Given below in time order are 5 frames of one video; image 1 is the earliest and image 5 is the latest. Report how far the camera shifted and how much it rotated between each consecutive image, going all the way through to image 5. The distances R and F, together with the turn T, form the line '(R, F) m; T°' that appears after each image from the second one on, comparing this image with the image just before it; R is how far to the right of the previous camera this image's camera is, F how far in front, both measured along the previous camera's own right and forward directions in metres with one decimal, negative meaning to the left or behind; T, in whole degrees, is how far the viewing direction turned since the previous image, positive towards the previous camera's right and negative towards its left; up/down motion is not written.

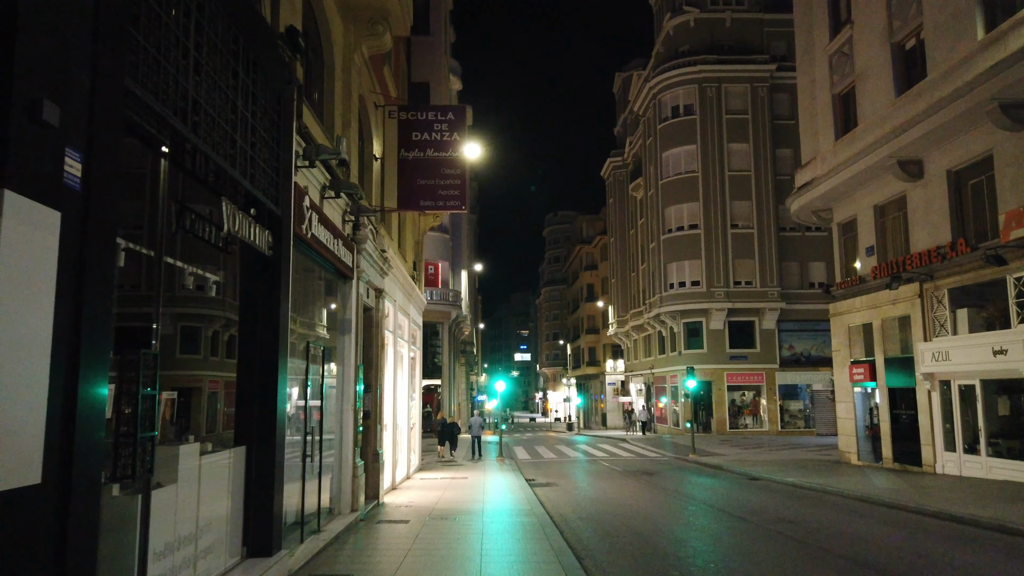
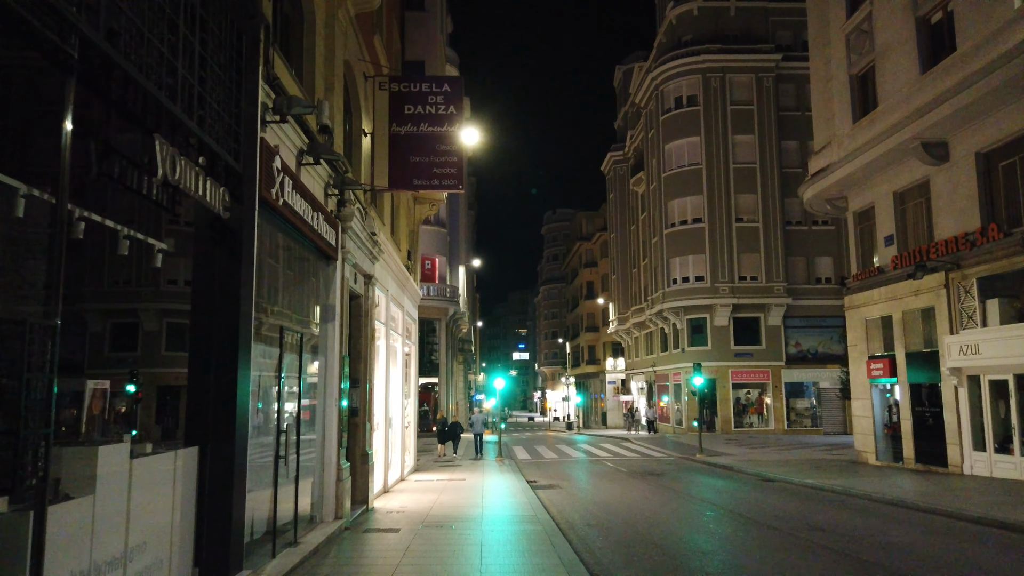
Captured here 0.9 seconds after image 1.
(-0.1, +1.1) m; 0°
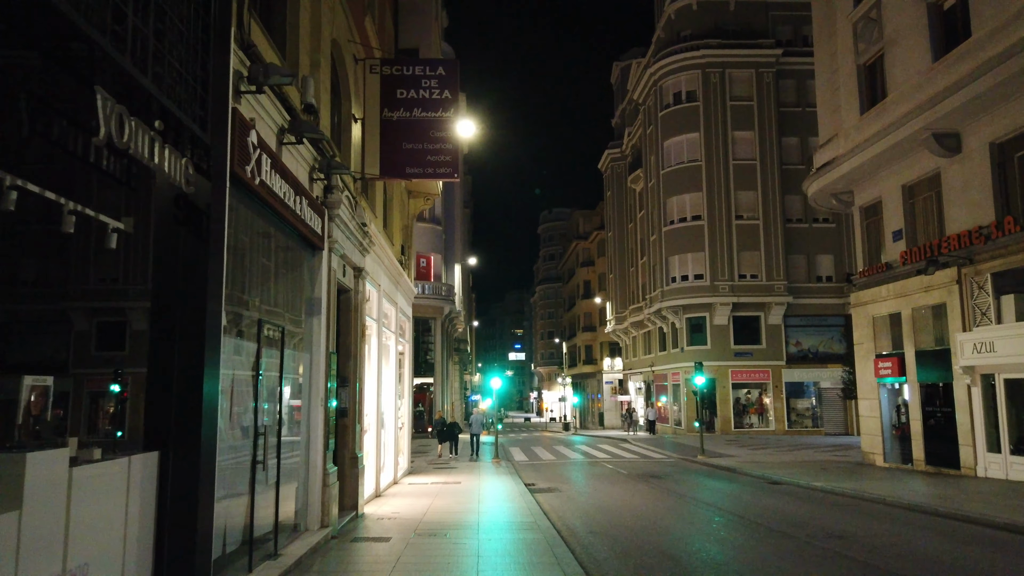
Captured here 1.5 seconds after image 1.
(0.0, +0.6) m; 0°
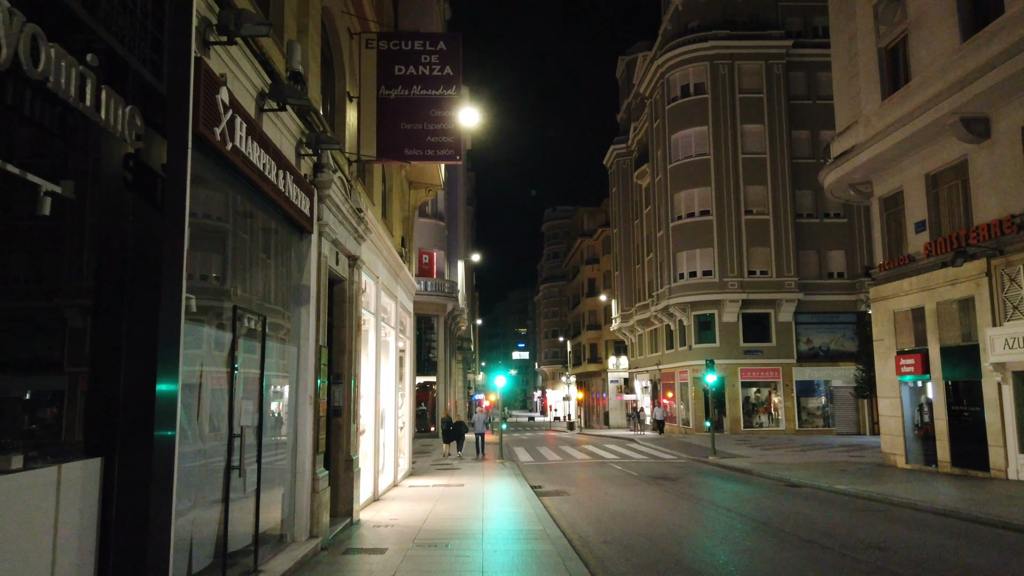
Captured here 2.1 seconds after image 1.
(0.0, +0.8) m; 0°
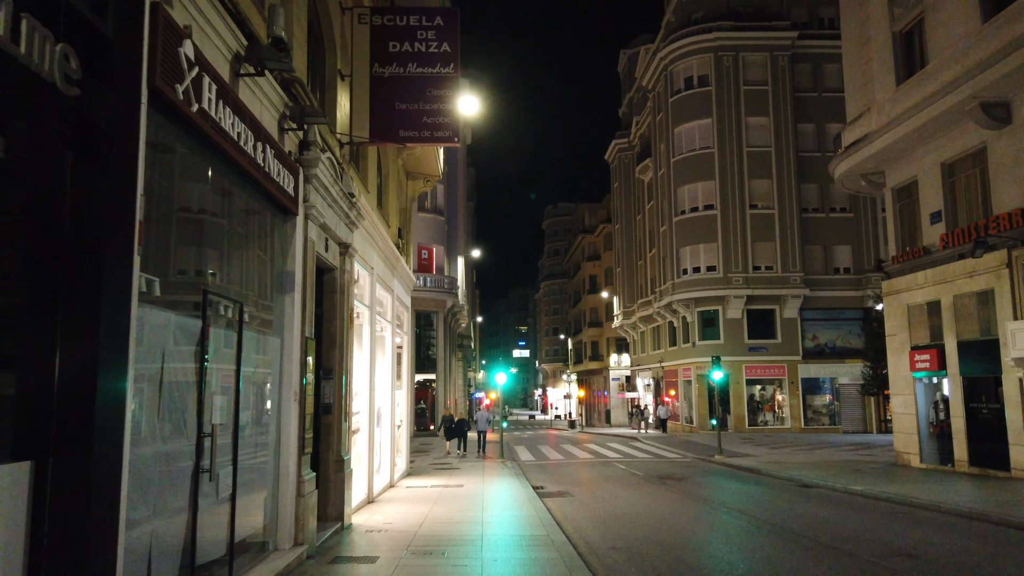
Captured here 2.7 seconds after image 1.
(0.0, +0.6) m; 0°
